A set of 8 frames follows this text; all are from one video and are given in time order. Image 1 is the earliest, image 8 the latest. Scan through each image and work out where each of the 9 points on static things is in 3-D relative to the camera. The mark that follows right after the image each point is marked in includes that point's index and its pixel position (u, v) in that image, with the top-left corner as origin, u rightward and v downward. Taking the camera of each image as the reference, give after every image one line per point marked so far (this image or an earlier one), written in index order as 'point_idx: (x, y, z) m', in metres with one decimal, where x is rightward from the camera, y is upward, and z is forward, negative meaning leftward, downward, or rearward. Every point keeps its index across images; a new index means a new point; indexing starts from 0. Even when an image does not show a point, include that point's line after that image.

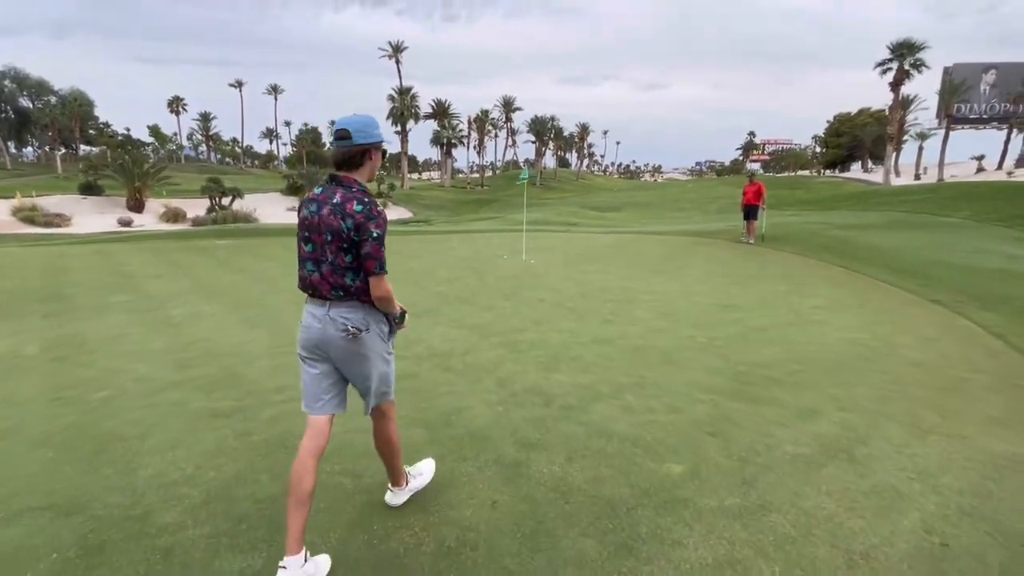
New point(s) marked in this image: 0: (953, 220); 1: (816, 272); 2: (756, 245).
0: (+15.8, +2.4, +19.7) m
1: (+6.1, +0.3, +10.9) m
2: (+6.8, +1.2, +15.3) m
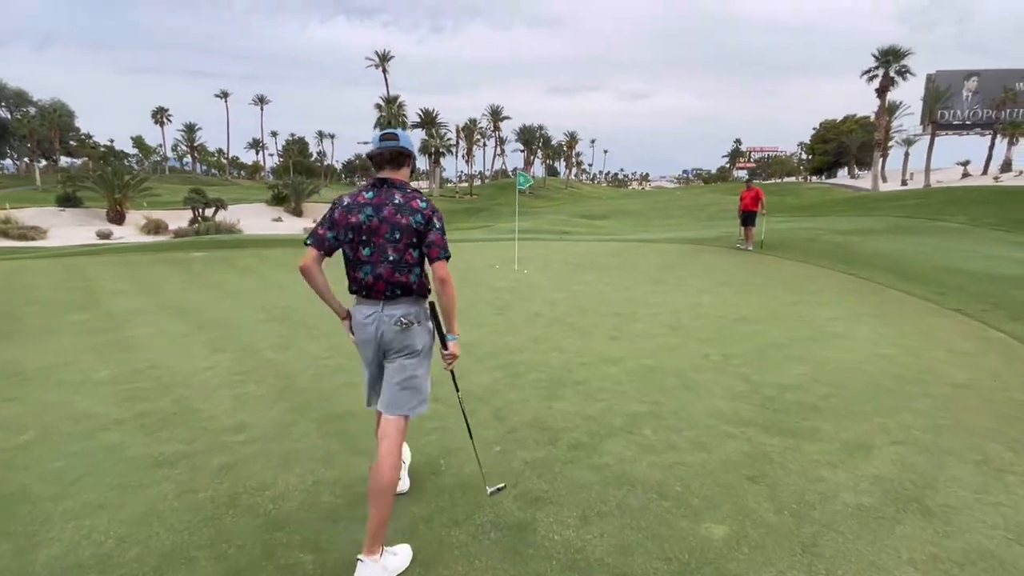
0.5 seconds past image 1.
0: (+15.5, +2.2, +19.4) m
1: (+5.9, +0.1, +10.4) m
2: (+6.6, +1.0, +14.9) m
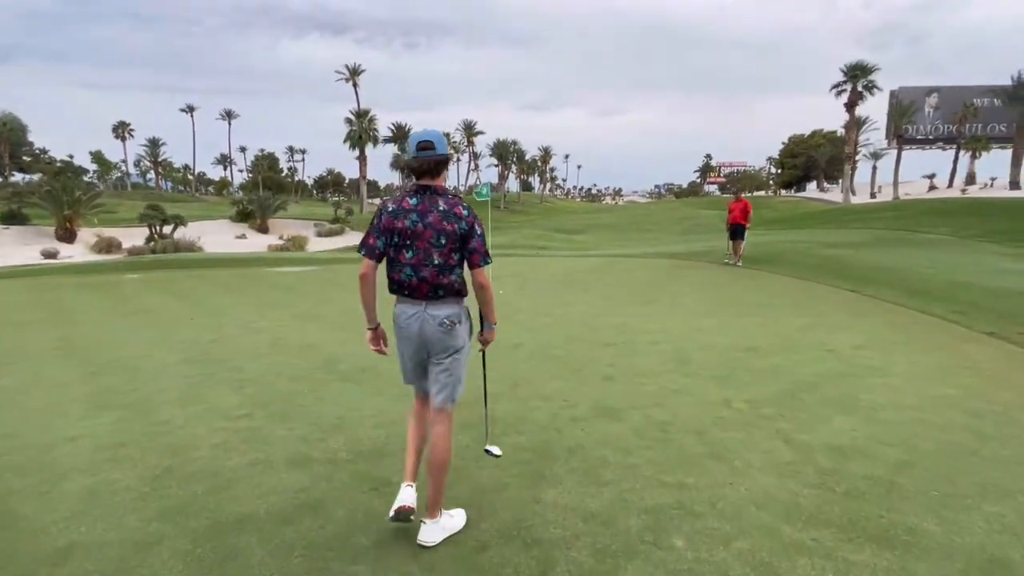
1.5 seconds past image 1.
0: (+14.6, +1.8, +18.9) m
1: (+5.5, -0.2, +9.4) m
2: (+6.0, +0.5, +14.0) m
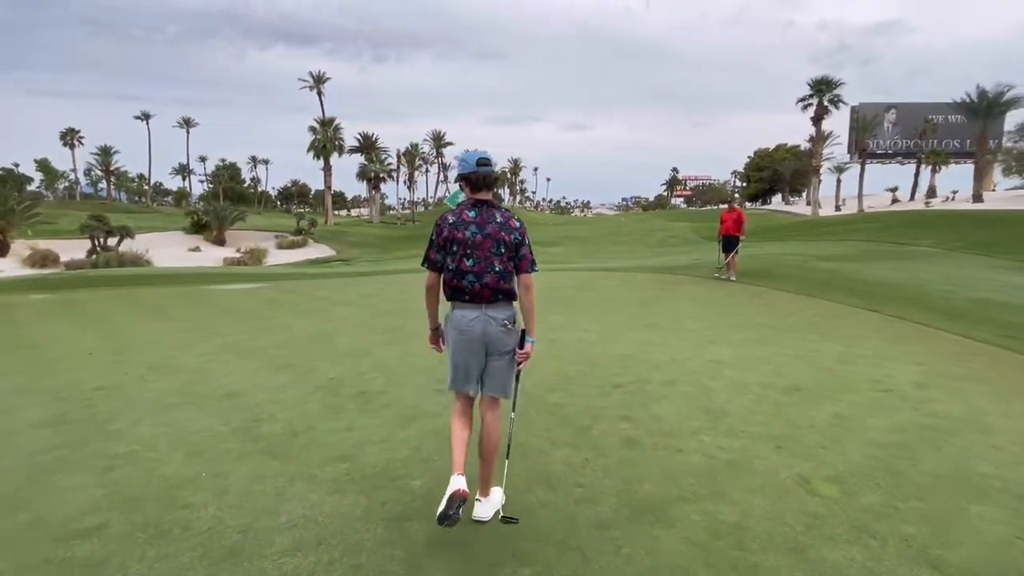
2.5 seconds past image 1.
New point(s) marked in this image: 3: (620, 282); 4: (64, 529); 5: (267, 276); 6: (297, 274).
0: (+13.8, +1.3, +18.3) m
1: (+5.2, -0.5, +8.3) m
2: (+5.4, +0.1, +12.9) m
3: (+2.7, +0.2, +13.5) m
4: (-2.3, -1.2, +2.8) m
5: (-7.1, +0.4, +15.8) m
6: (-6.4, +0.5, +16.4) m
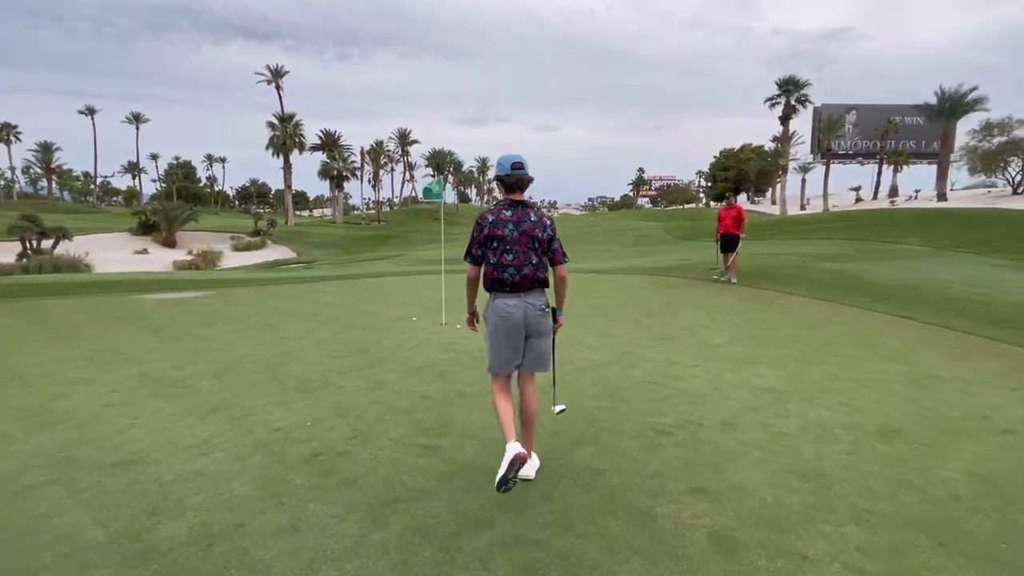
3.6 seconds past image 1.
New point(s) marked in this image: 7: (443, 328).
0: (+13.0, +1.3, +17.8) m
1: (+5.0, -0.6, +7.3) m
2: (+5.0, +0.1, +11.8) m
3: (+2.2, +0.1, +12.3) m
4: (-2.0, -1.4, +1.3) m
5: (-7.6, +0.2, +14.0) m
6: (-7.0, +0.3, +14.6) m
7: (-1.0, -0.6, +7.9) m
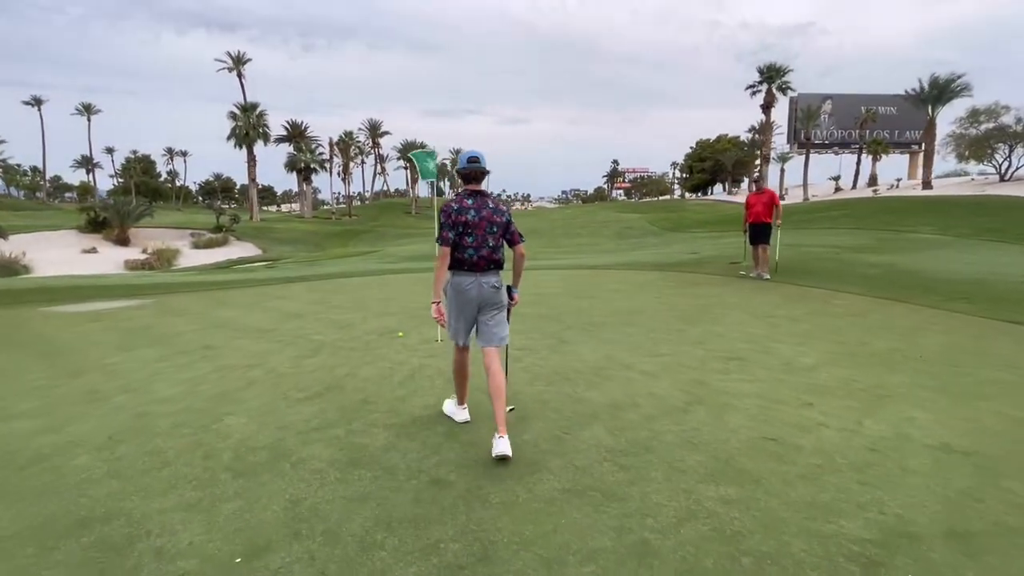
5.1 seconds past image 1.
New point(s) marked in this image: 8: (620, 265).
0: (+12.7, +1.6, +16.6) m
1: (+5.3, -0.6, +5.7) m
2: (+5.0, +0.1, +10.3) m
3: (+2.2, +0.1, +10.6) m
4: (-1.5, -1.5, -0.6) m
5: (-7.7, +0.1, +11.8) m
6: (-7.2, +0.2, +12.5) m
7: (-0.8, -0.7, +6.1) m
8: (+2.7, +0.6, +14.0) m
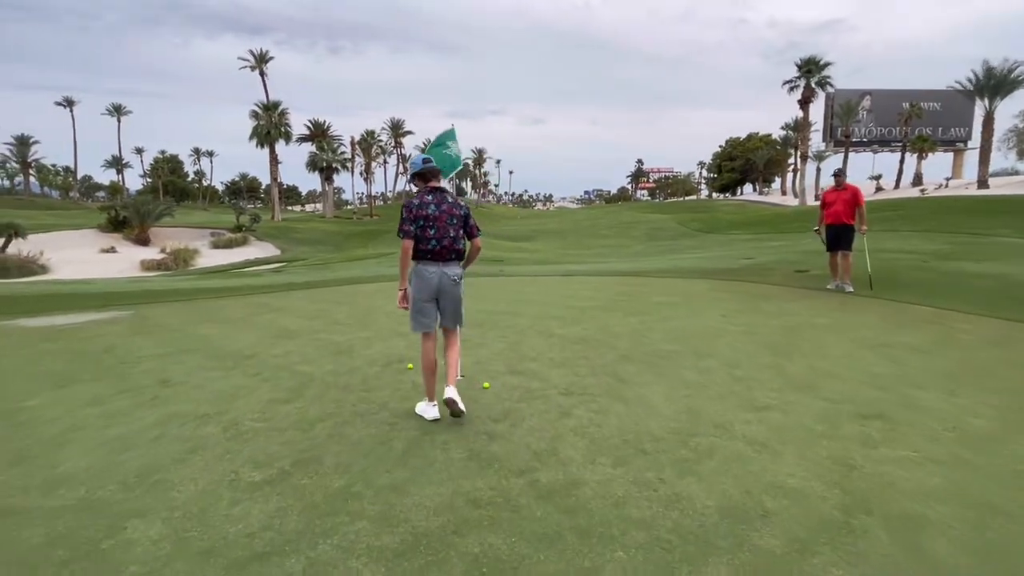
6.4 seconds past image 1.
0: (+13.5, +1.3, +14.6) m
1: (+5.6, -0.8, +4.0) m
2: (+5.5, -0.1, +8.6) m
3: (+2.7, -0.1, +9.0) m
4: (-1.4, -1.7, -2.0) m
5: (-7.1, -0.1, +10.6) m
6: (-6.5, 0.0, +11.3) m
7: (-0.5, -0.9, +4.6) m
8: (+3.4, +0.3, +12.4) m
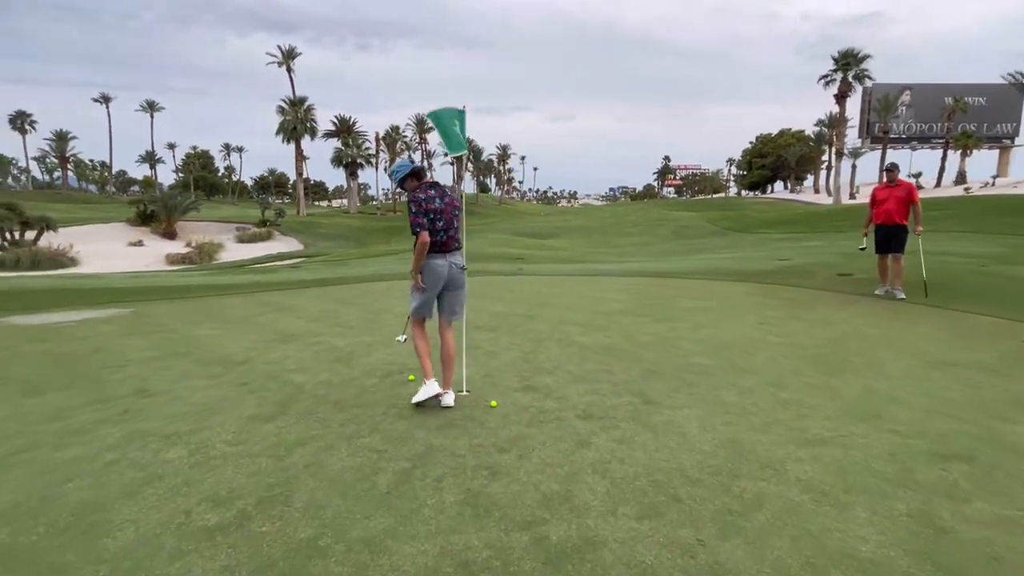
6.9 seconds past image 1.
0: (+14.0, +1.1, +13.4) m
1: (+5.7, -0.9, +3.2) m
2: (+5.8, -0.2, +7.8) m
3: (+3.0, -0.2, +8.3) m
4: (-1.6, -1.8, -2.5) m
5: (-6.8, 0.0, +10.3) m
6: (-6.2, +0.1, +11.0) m
7: (-0.4, -0.9, +4.1) m
8: (+3.8, +0.3, +11.7) m
